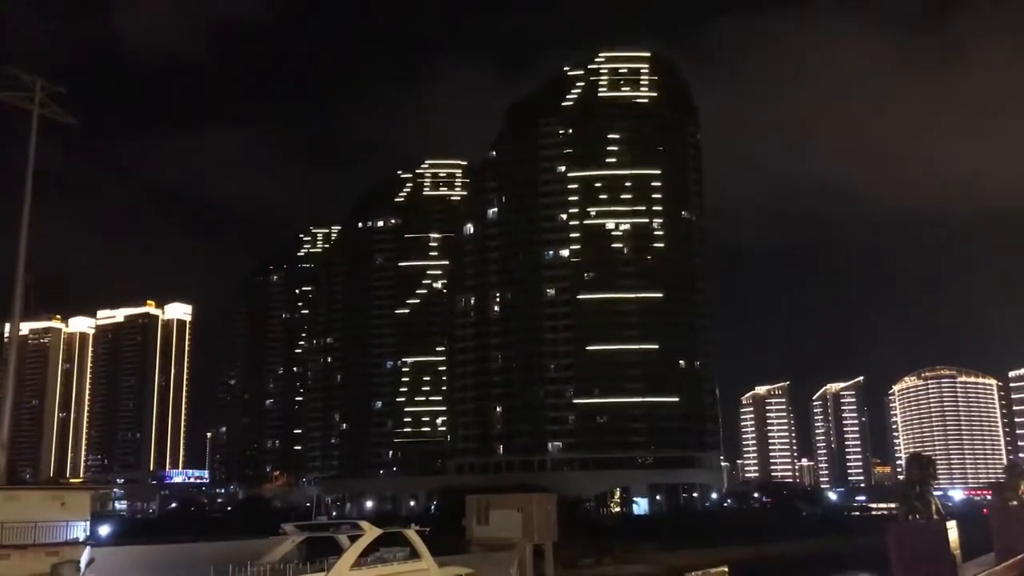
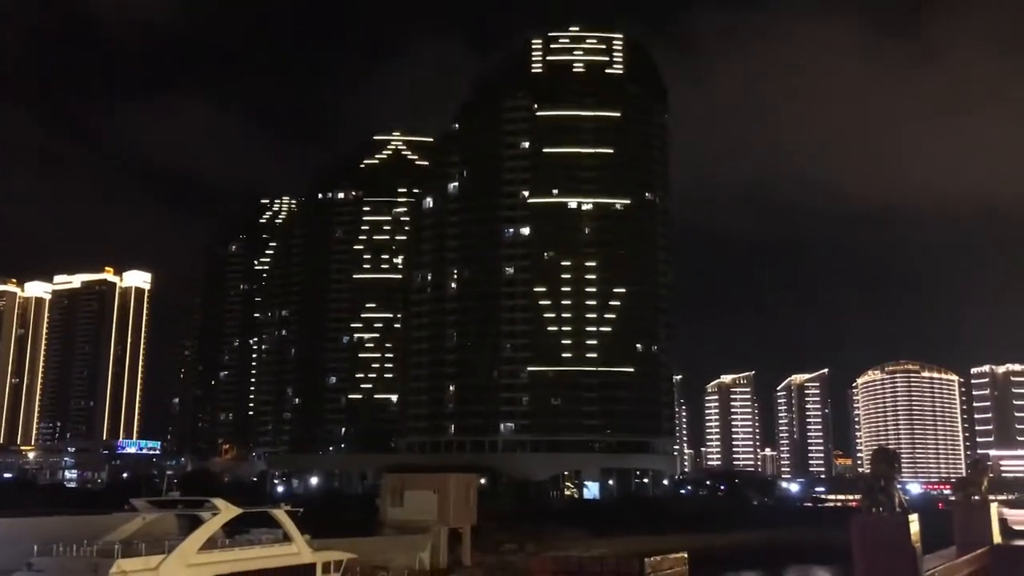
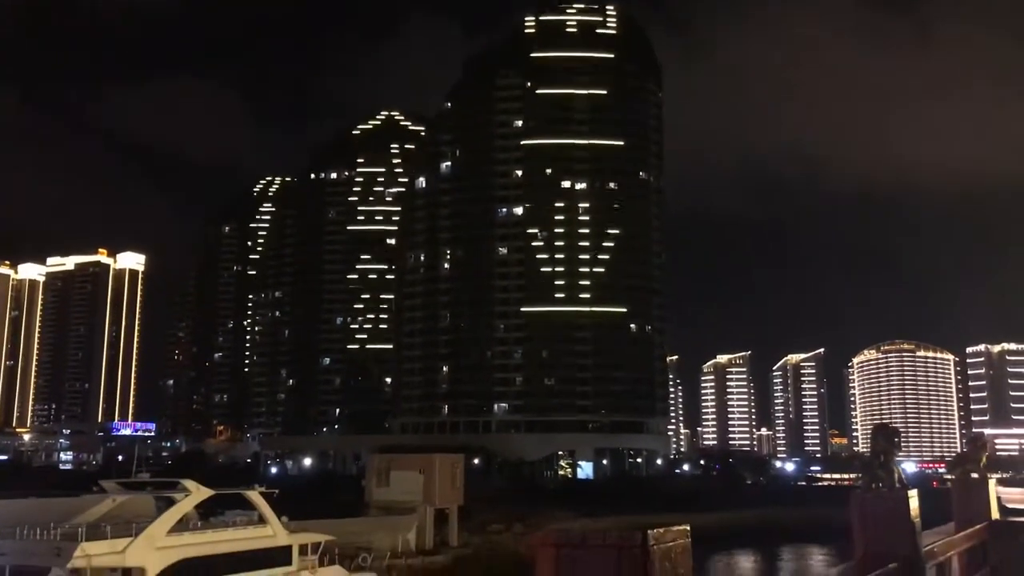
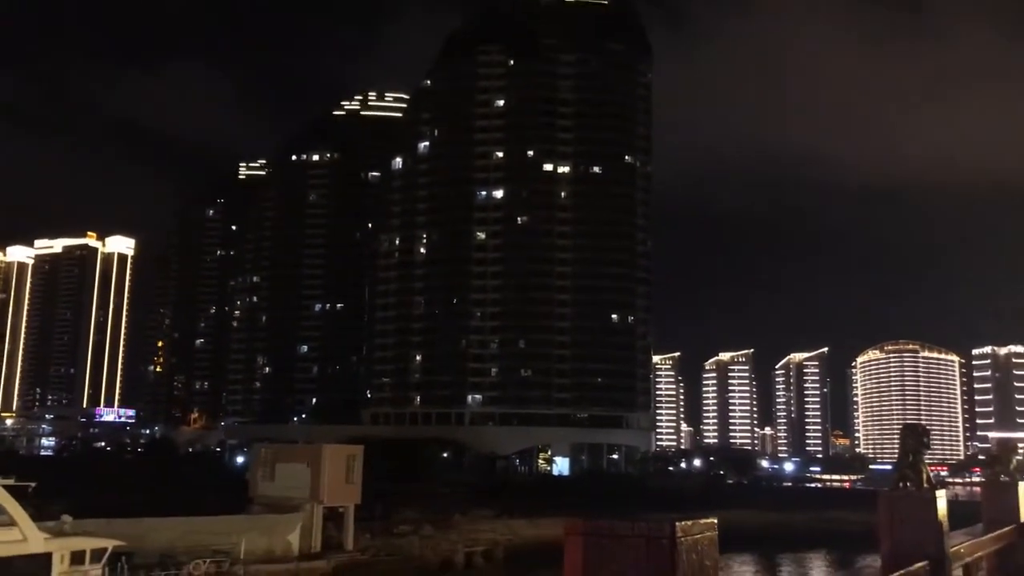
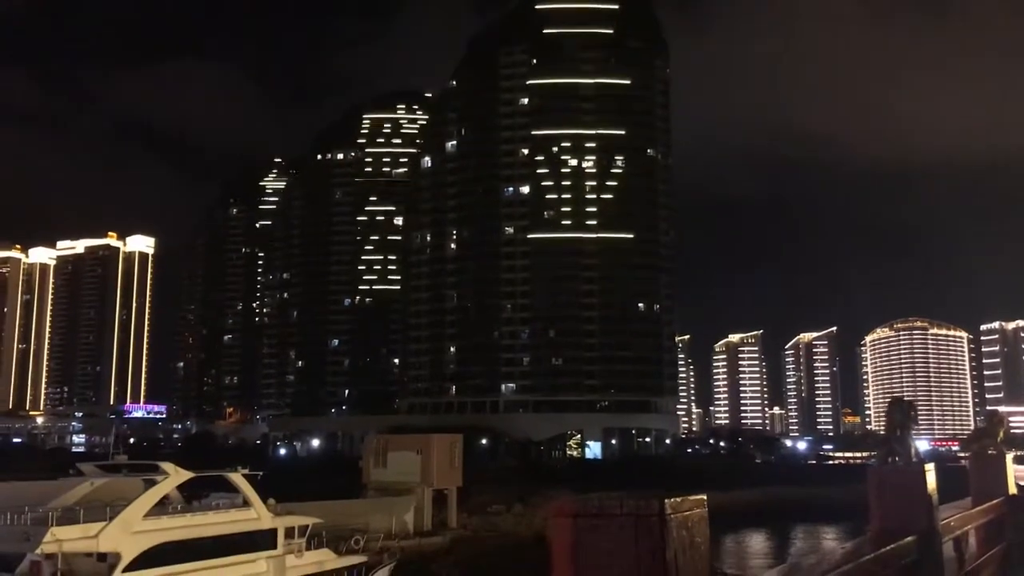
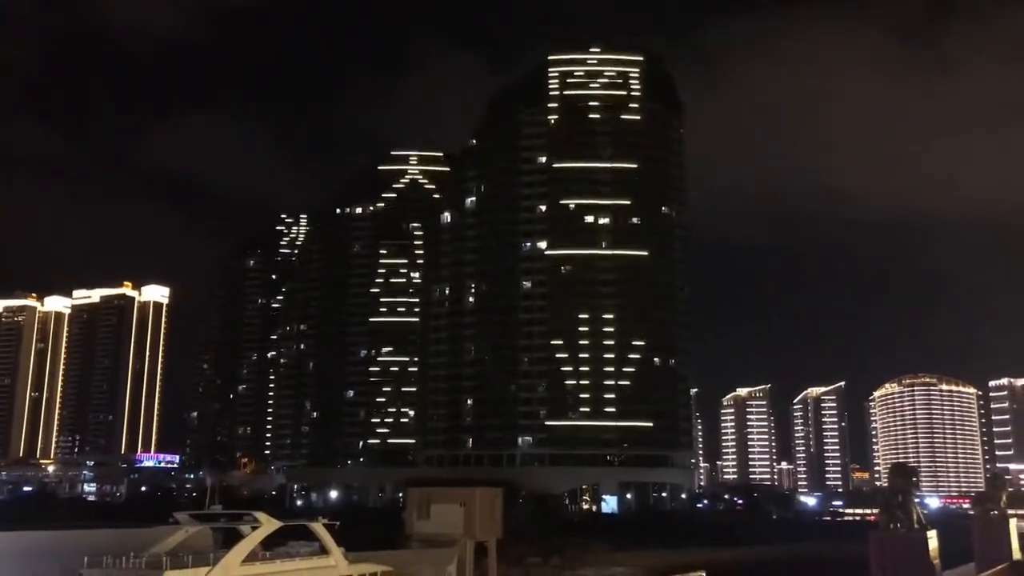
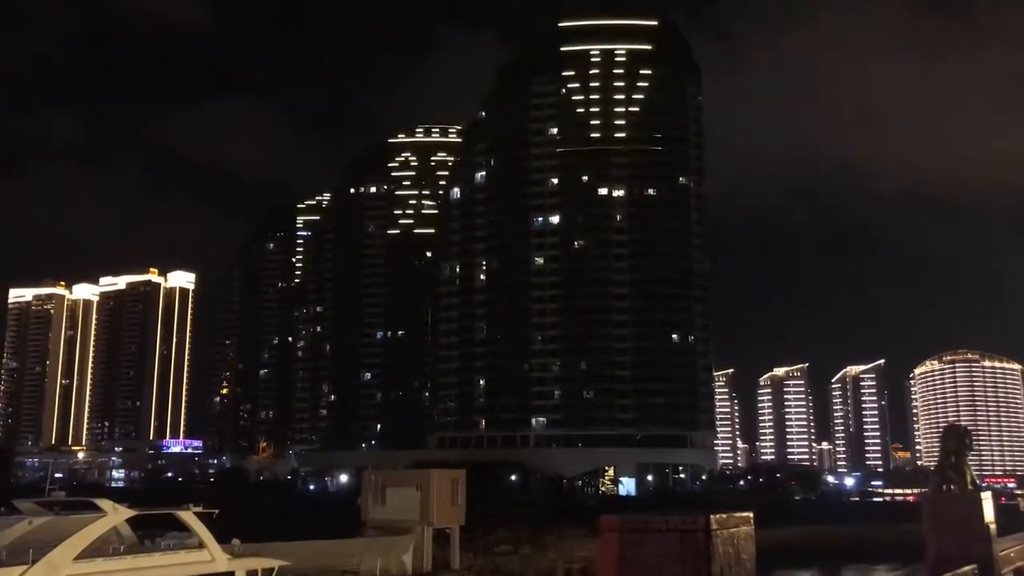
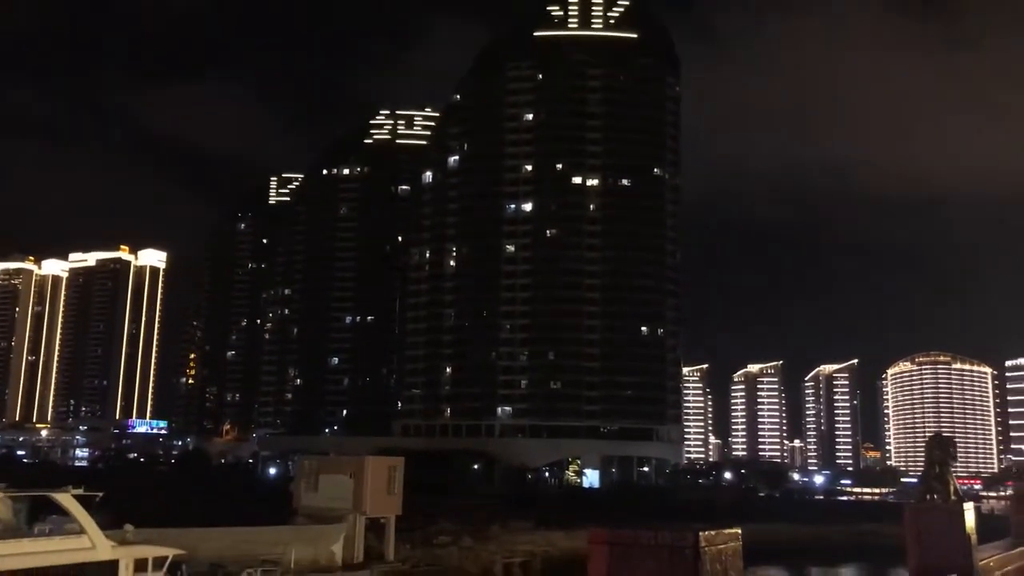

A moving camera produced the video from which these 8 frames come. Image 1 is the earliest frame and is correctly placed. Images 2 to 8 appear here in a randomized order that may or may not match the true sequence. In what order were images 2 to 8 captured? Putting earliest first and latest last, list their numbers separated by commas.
6, 2, 3, 5, 7, 8, 4
